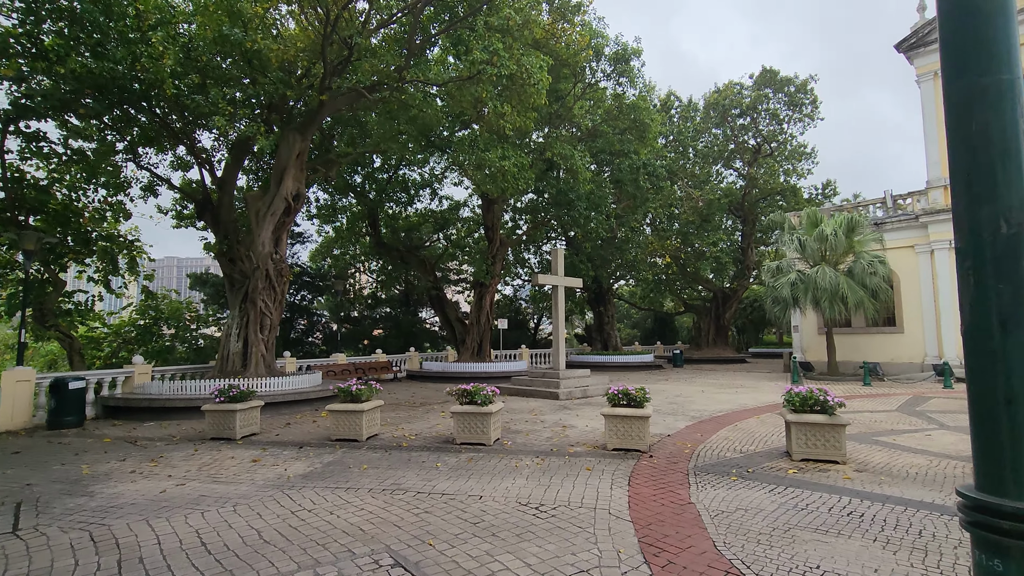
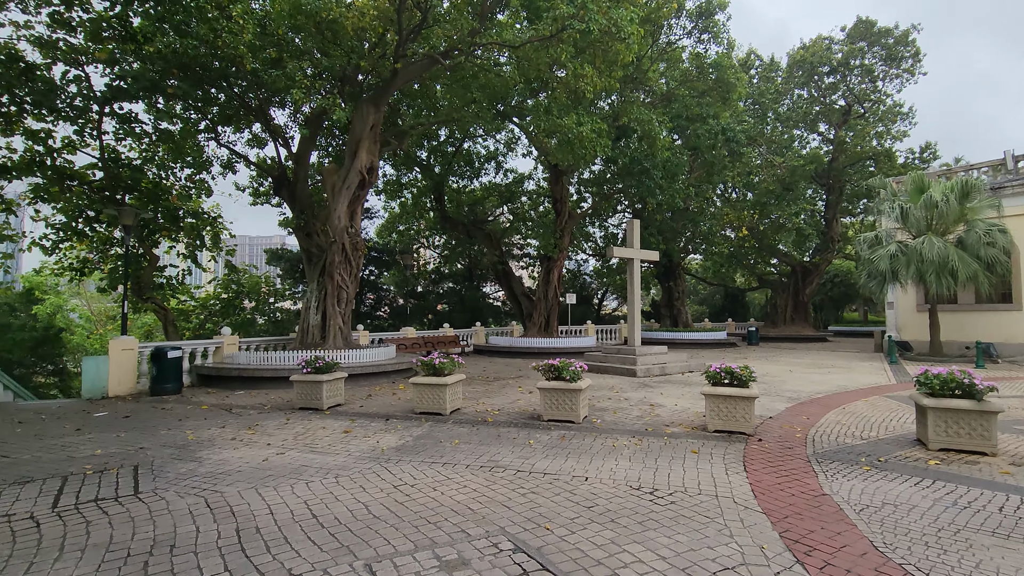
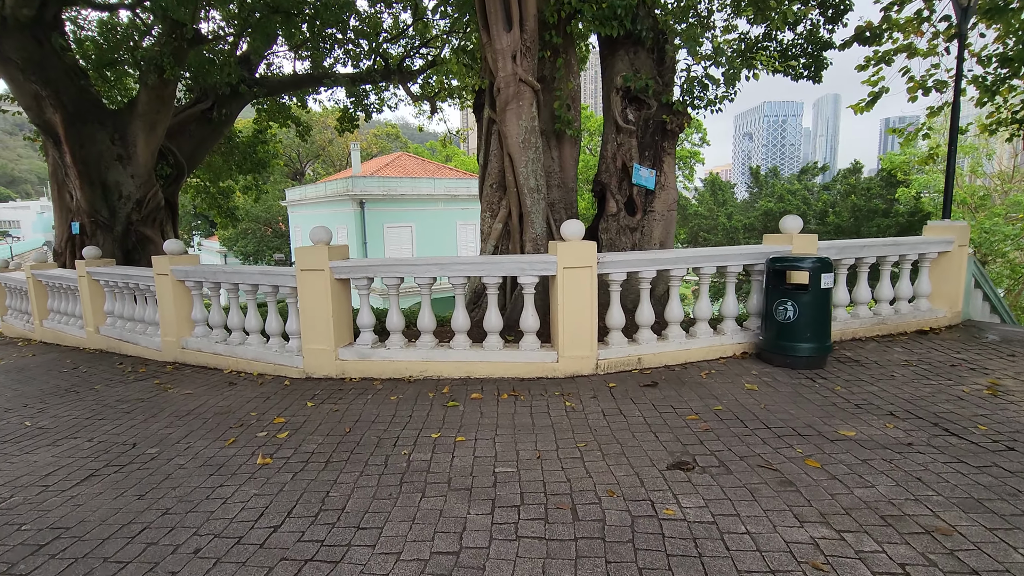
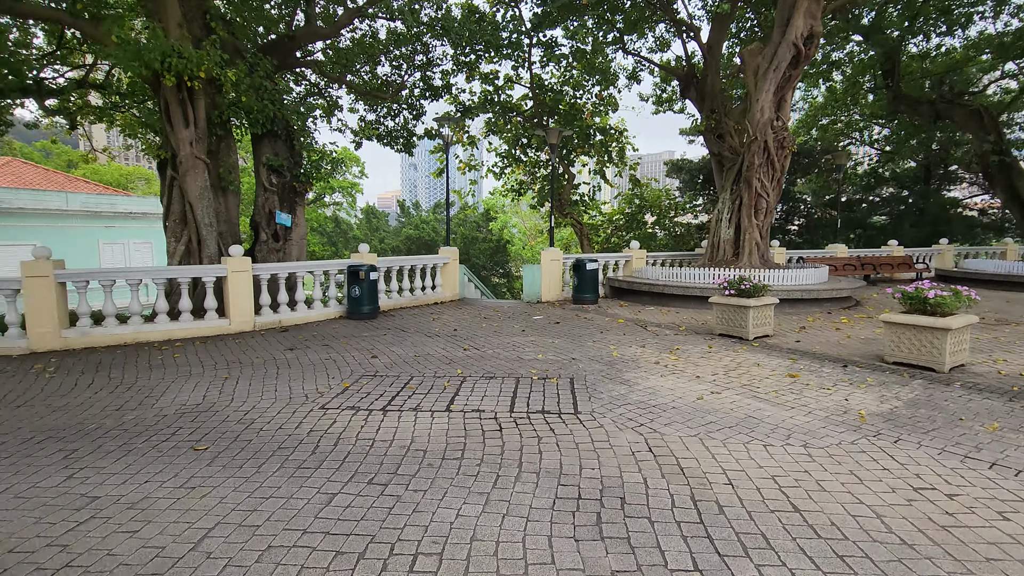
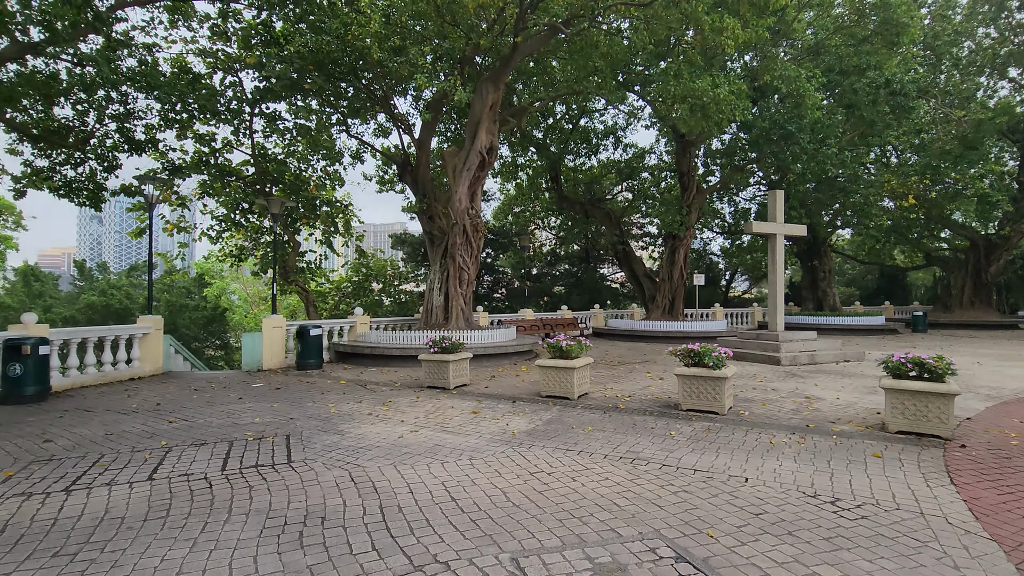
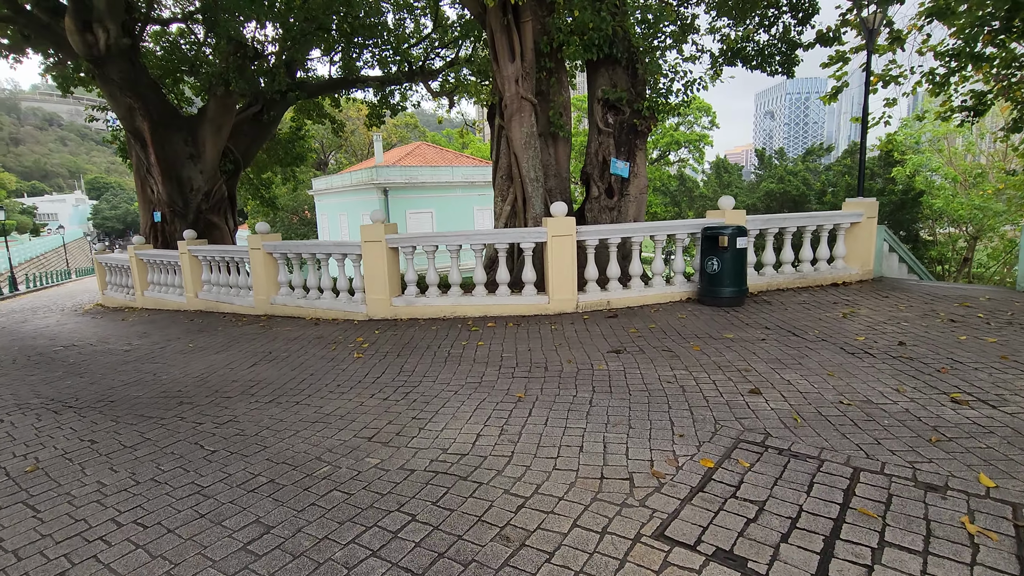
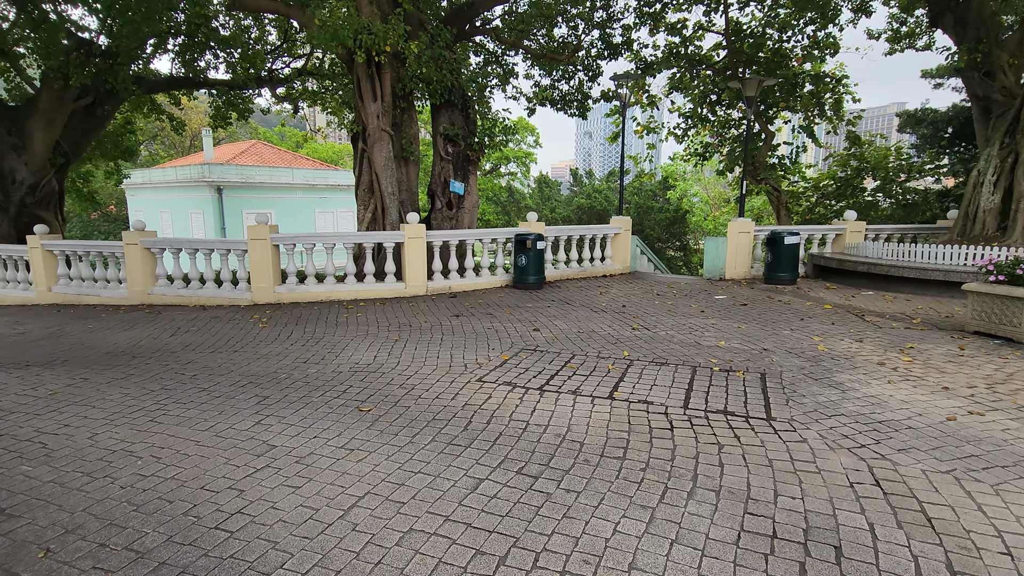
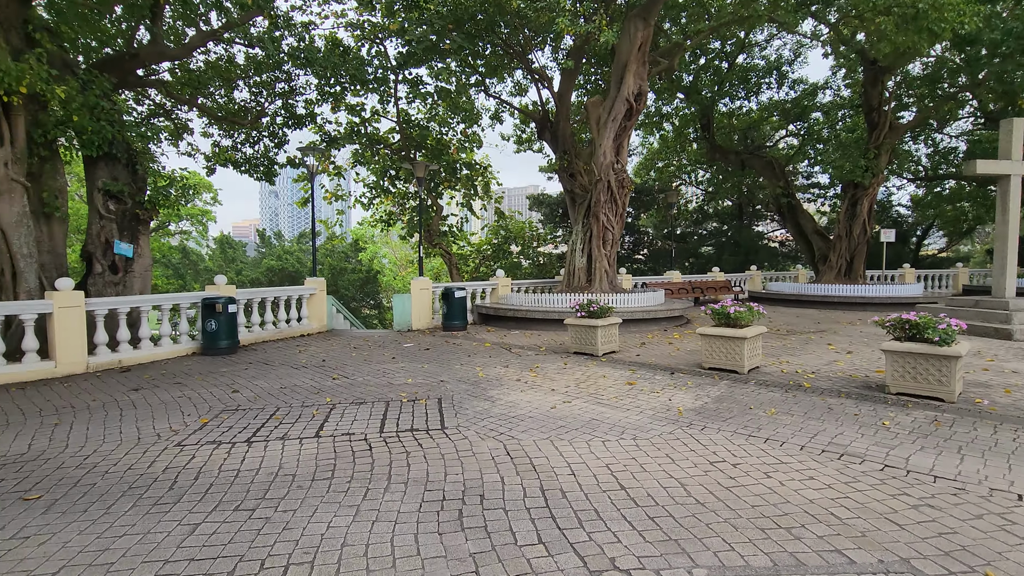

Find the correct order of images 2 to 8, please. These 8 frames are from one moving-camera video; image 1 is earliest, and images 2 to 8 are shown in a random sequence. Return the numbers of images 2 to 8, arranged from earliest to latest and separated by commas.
2, 5, 8, 4, 7, 6, 3
